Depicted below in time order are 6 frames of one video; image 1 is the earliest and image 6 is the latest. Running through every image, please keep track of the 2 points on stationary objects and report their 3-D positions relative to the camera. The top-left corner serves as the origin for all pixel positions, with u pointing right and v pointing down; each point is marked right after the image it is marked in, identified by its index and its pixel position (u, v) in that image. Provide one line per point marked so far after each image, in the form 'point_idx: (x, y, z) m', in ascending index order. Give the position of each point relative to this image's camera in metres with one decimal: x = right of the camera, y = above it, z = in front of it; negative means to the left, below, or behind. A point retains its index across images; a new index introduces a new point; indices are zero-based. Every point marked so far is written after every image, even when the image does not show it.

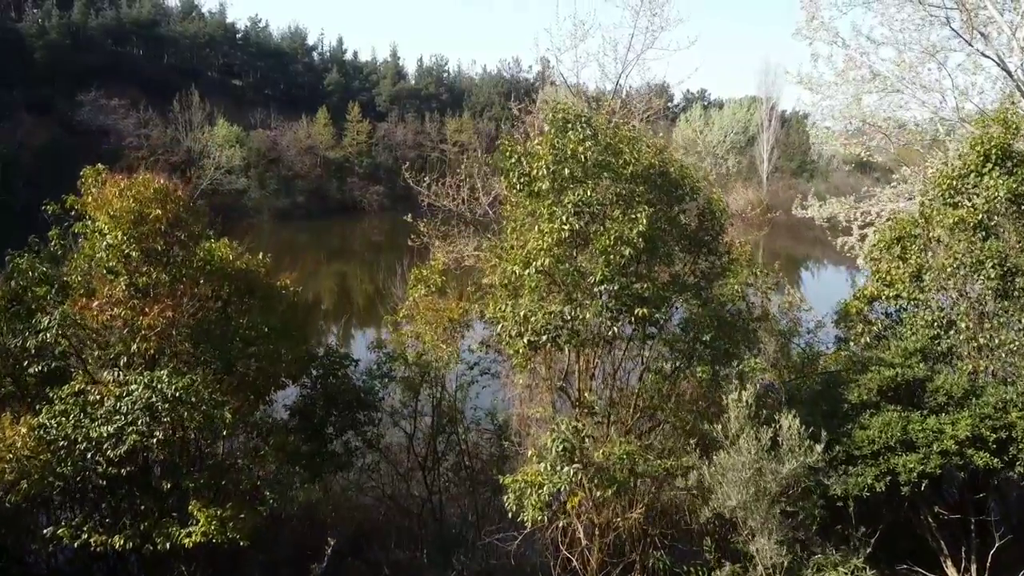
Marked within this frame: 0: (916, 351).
0: (+4.3, -0.7, +7.3) m
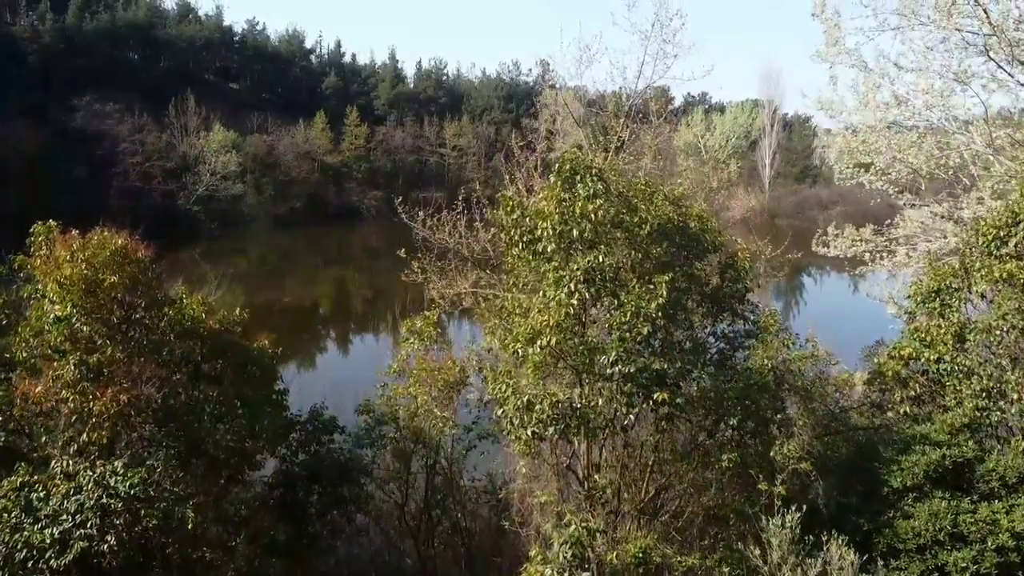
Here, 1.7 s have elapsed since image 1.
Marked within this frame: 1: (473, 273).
0: (+4.3, -1.3, +6.5) m
1: (-0.6, +0.2, +10.8) m
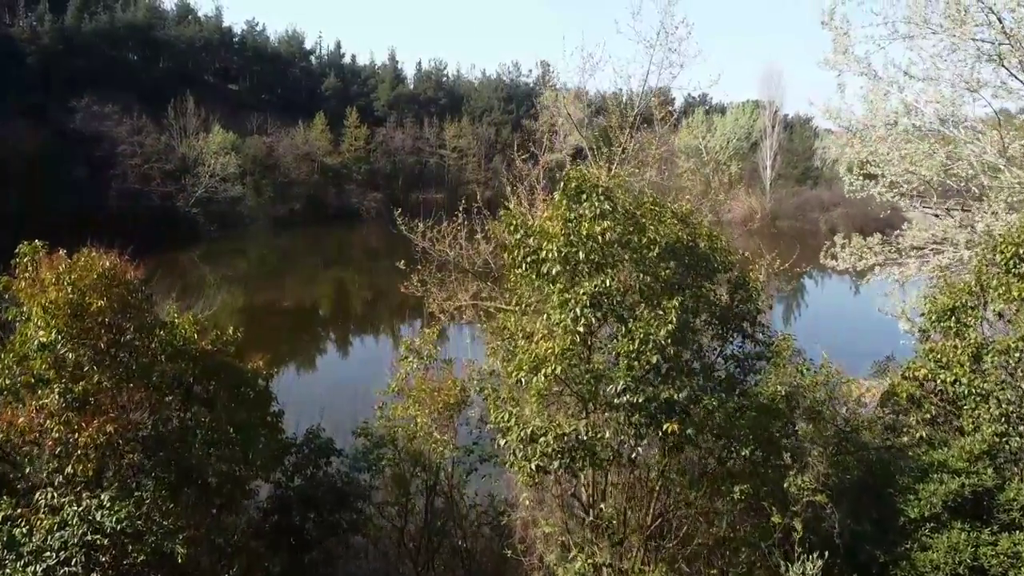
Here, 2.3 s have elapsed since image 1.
0: (+4.3, -1.5, +6.3) m
1: (-0.6, 0.0, +10.6) m
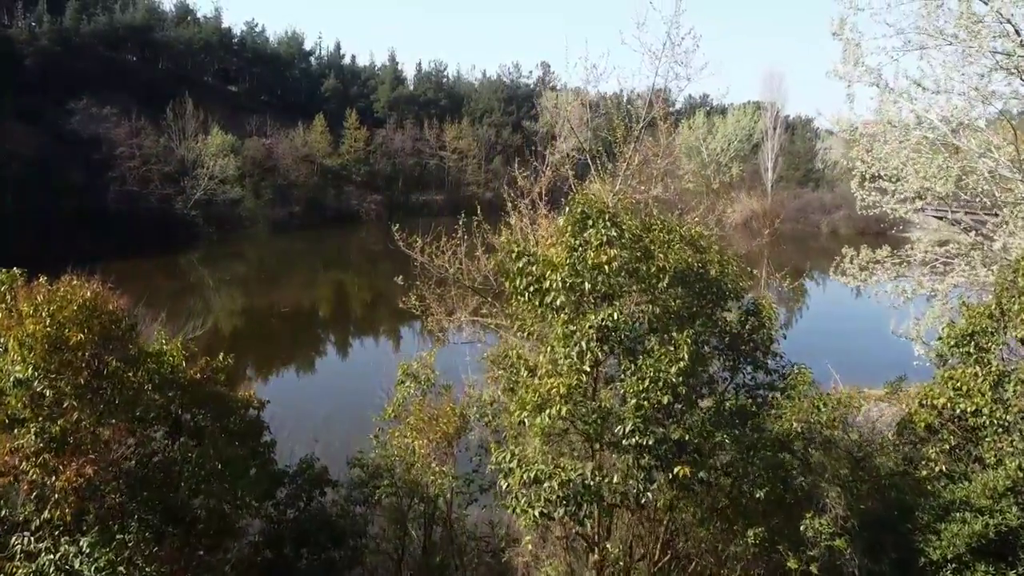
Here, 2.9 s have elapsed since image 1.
0: (+4.4, -1.8, +6.0) m
1: (-0.6, -0.2, +10.3) m
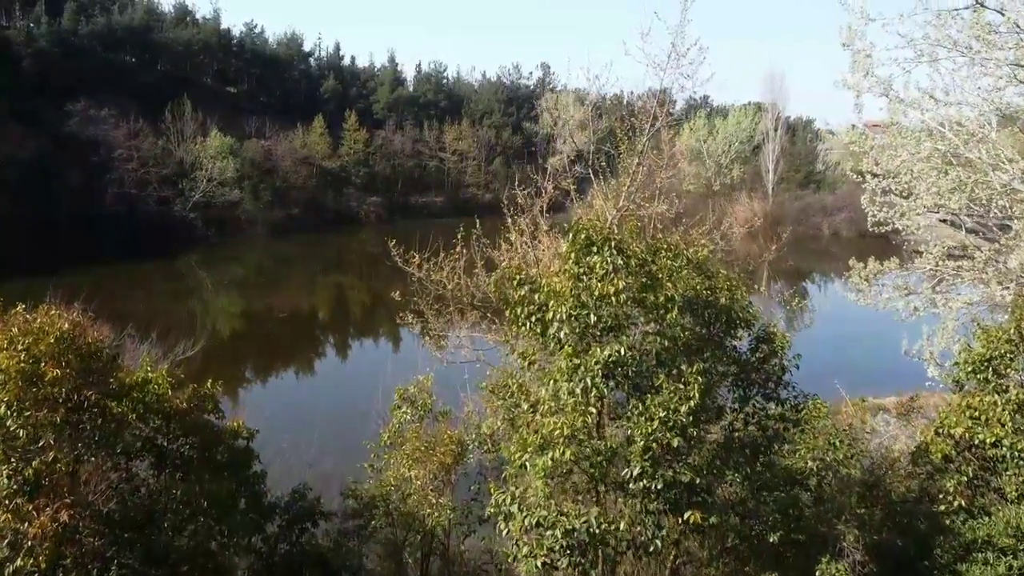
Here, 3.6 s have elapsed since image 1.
0: (+4.4, -2.0, +5.8) m
1: (-0.6, -0.4, +10.1) m
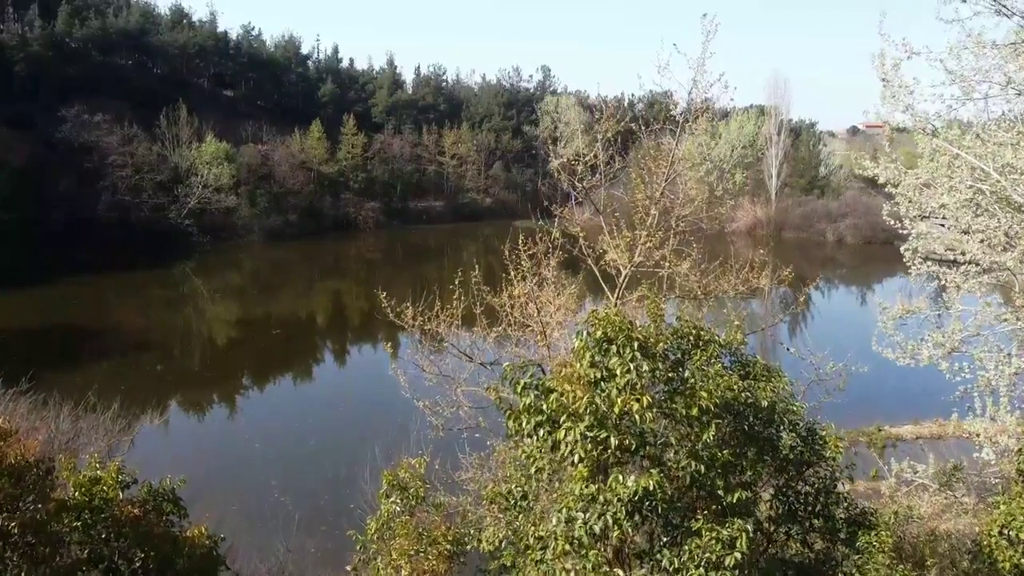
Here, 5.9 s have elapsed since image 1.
0: (+4.4, -2.7, +4.9) m
1: (-0.5, -1.1, +9.2) m
